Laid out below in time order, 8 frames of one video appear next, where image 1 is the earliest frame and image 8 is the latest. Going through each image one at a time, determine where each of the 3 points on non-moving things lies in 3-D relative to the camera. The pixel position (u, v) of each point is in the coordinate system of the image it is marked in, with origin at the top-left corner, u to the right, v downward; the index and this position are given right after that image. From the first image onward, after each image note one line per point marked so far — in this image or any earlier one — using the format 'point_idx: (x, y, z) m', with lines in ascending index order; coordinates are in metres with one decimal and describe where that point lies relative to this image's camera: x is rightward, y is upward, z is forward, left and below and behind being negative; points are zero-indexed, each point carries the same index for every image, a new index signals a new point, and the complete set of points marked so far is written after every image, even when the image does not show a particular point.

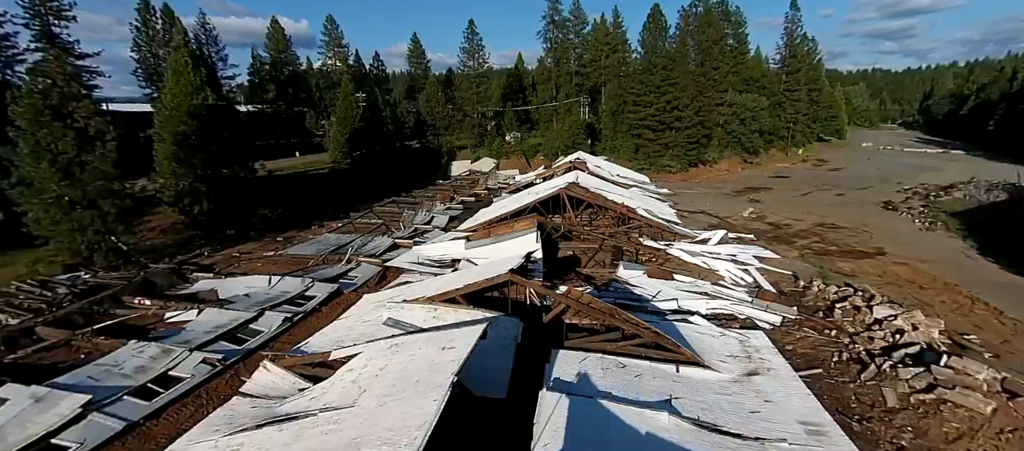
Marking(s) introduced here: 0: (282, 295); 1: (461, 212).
0: (-5.3, -1.6, +11.1) m
1: (-2.1, +0.6, +19.9) m
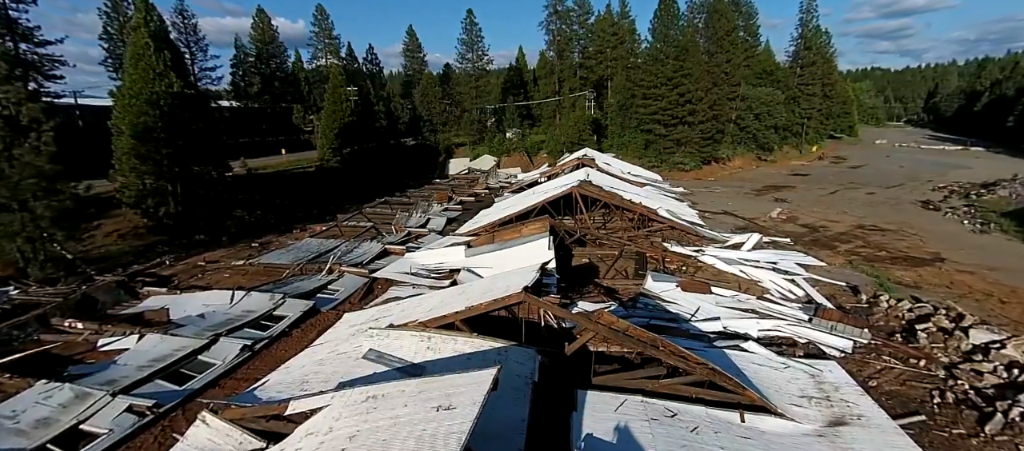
0: (-5.1, -1.7, +9.2) m
1: (-1.9, +0.5, +18.0) m
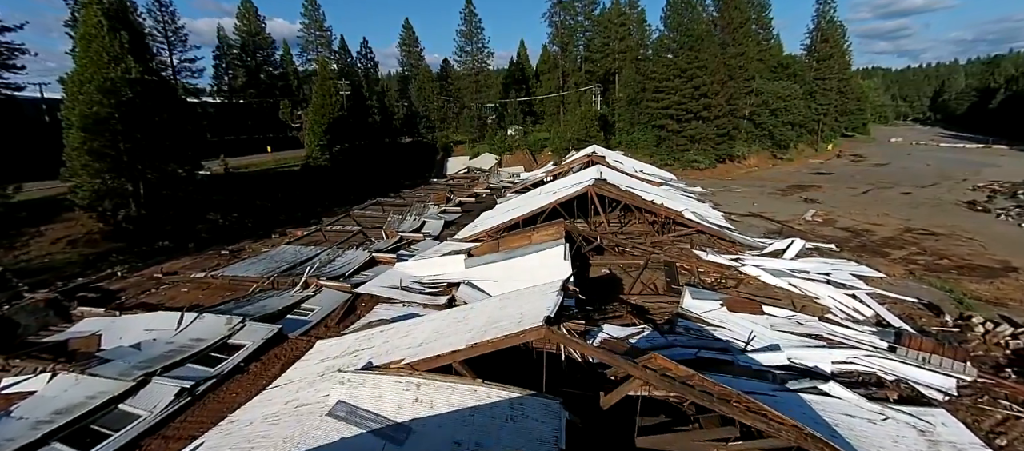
0: (-4.9, -1.9, +7.3) m
1: (-1.8, +0.3, +16.2) m
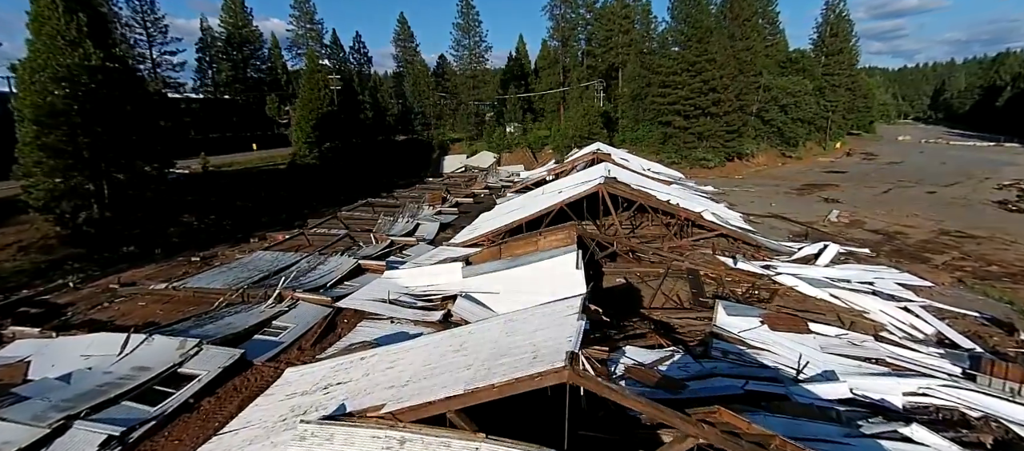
0: (-4.8, -1.9, +6.1) m
1: (-1.7, +0.3, +14.9) m
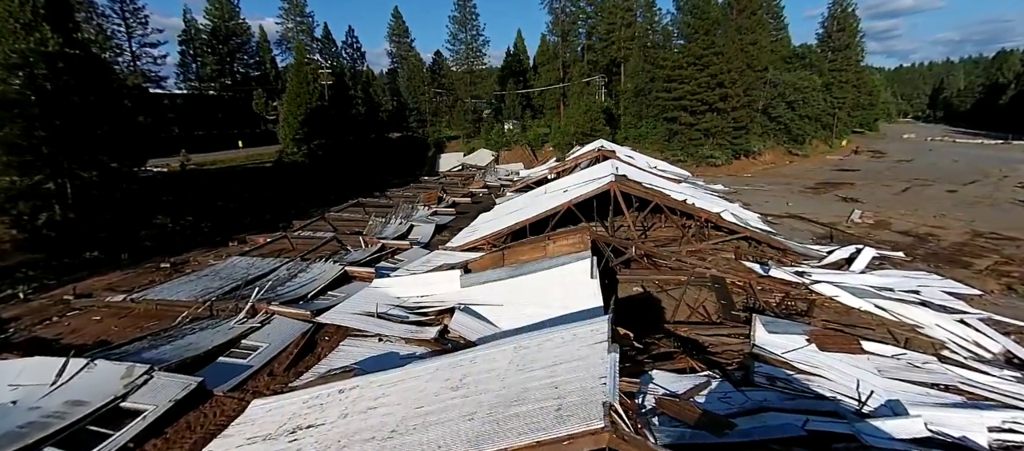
0: (-4.7, -2.0, +5.0) m
1: (-1.7, +0.2, +13.9) m
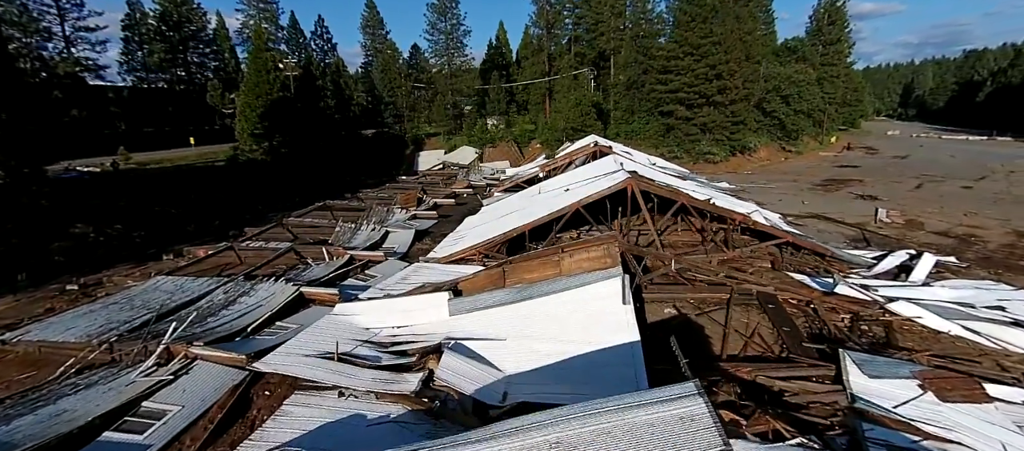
0: (-4.5, -2.2, +3.0) m
1: (-1.9, +0.1, +12.0) m
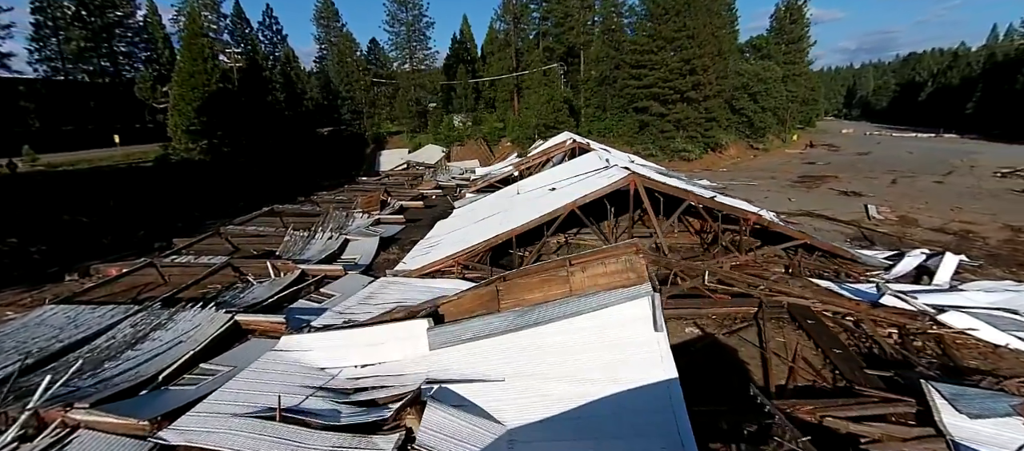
0: (-4.3, -2.3, +1.4) m
1: (-2.4, -0.1, +10.6) m
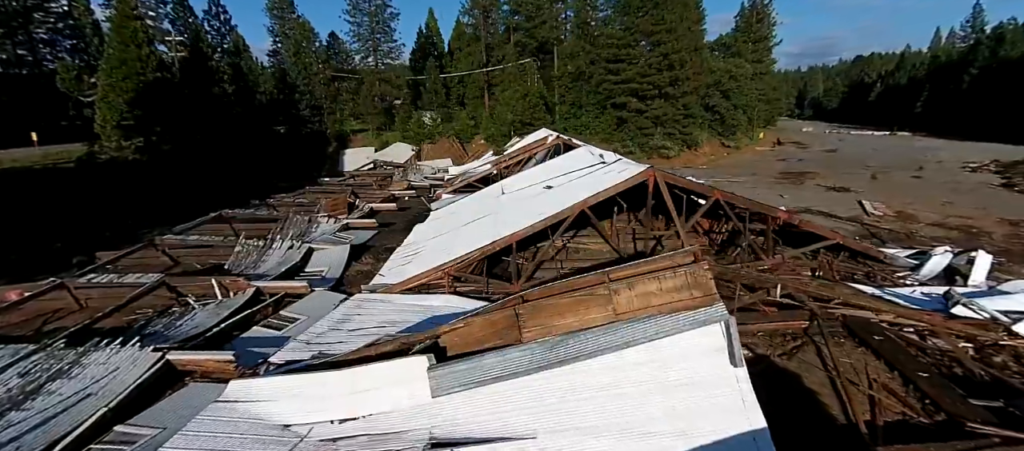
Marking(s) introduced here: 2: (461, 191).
0: (-3.8, -2.4, 0.0) m
1: (-2.7, -0.2, +9.3) m
2: (-1.4, +0.9, +12.9) m
